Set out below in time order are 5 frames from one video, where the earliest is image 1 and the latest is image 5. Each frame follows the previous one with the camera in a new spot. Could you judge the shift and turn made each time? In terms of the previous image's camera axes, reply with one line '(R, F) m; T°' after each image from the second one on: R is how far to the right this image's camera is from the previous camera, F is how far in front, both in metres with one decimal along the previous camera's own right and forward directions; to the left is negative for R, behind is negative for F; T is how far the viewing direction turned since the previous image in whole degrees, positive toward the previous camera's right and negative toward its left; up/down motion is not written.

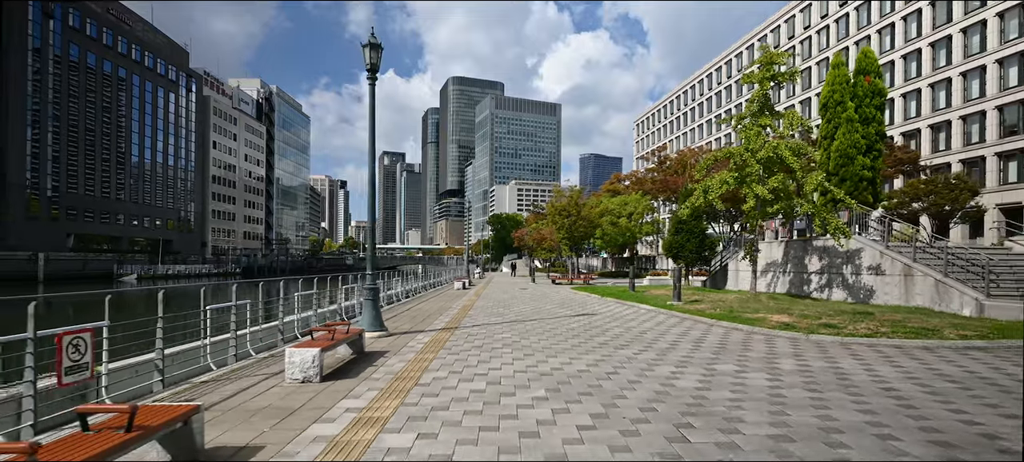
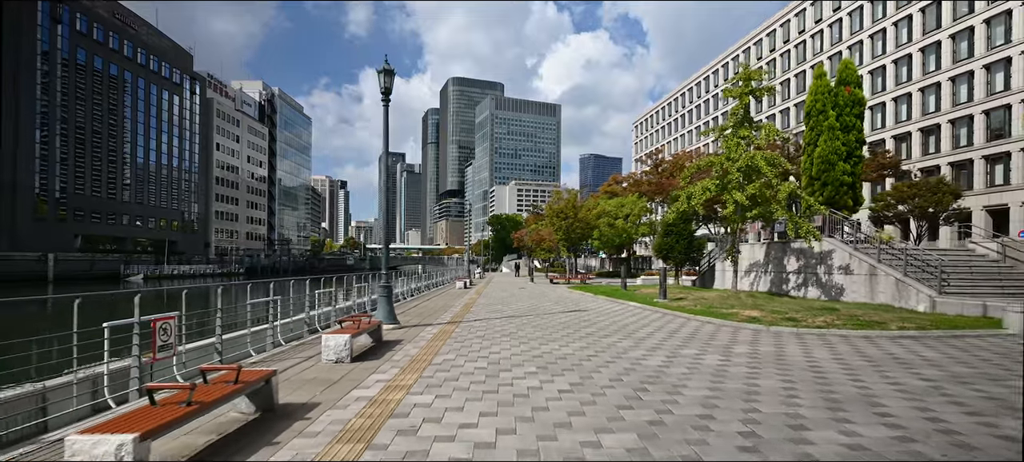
(0.0, -1.2) m; 0°
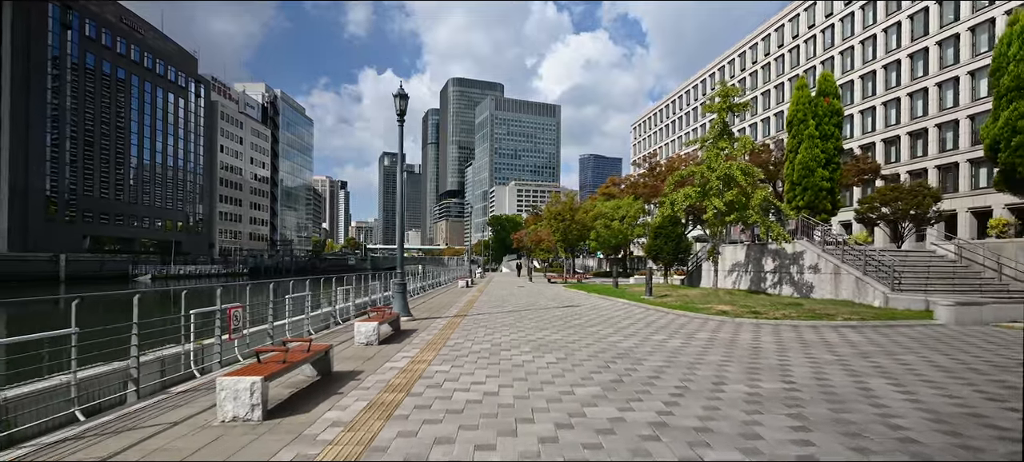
(0.0, -1.4) m; 0°
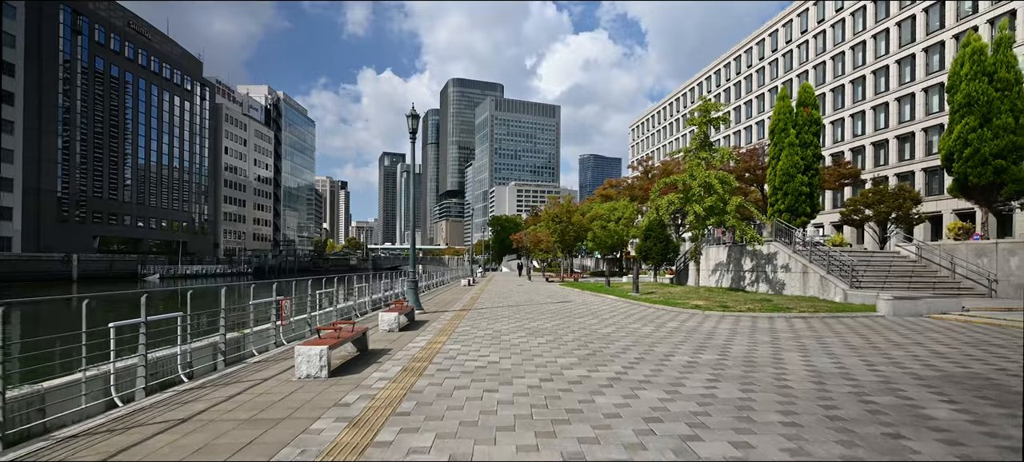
(0.0, -1.6) m; 0°
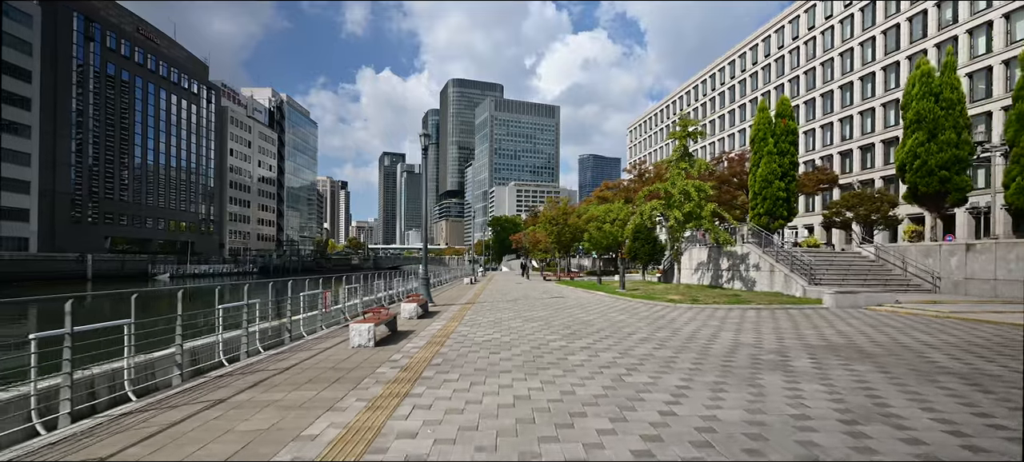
(0.0, -2.0) m; 0°
